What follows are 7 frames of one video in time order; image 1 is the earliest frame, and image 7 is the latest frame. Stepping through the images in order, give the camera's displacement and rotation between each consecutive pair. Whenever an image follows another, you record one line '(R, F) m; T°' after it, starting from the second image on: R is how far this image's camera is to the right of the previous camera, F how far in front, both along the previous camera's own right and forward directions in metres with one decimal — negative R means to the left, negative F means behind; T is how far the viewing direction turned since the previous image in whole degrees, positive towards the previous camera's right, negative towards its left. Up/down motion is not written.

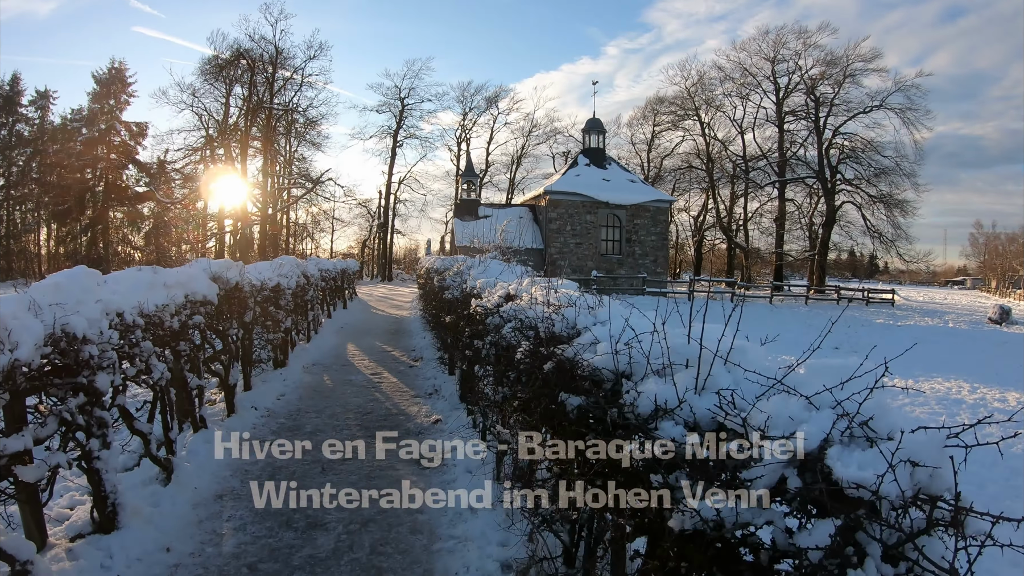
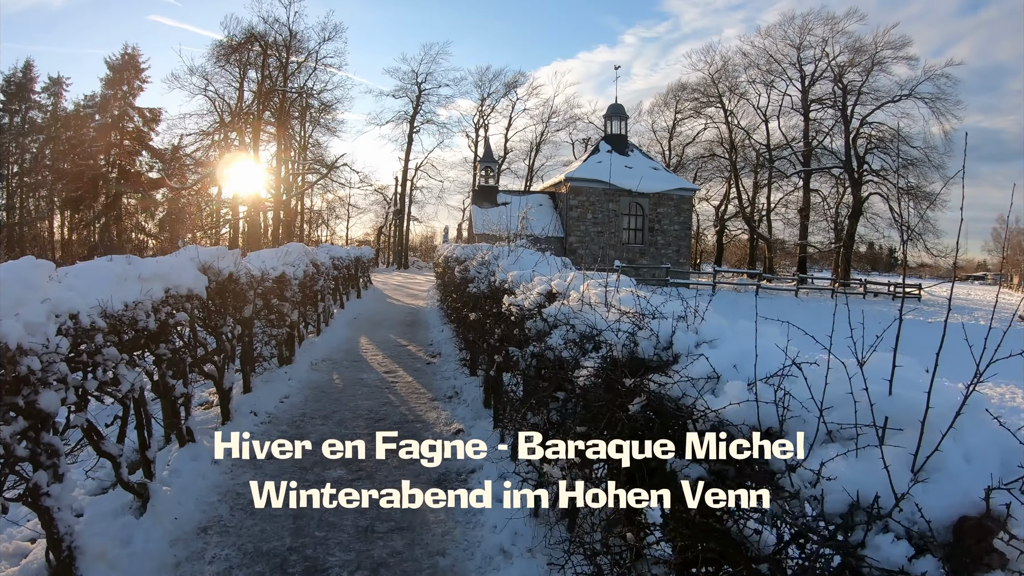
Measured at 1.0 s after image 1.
(-0.2, +0.9) m; -1°
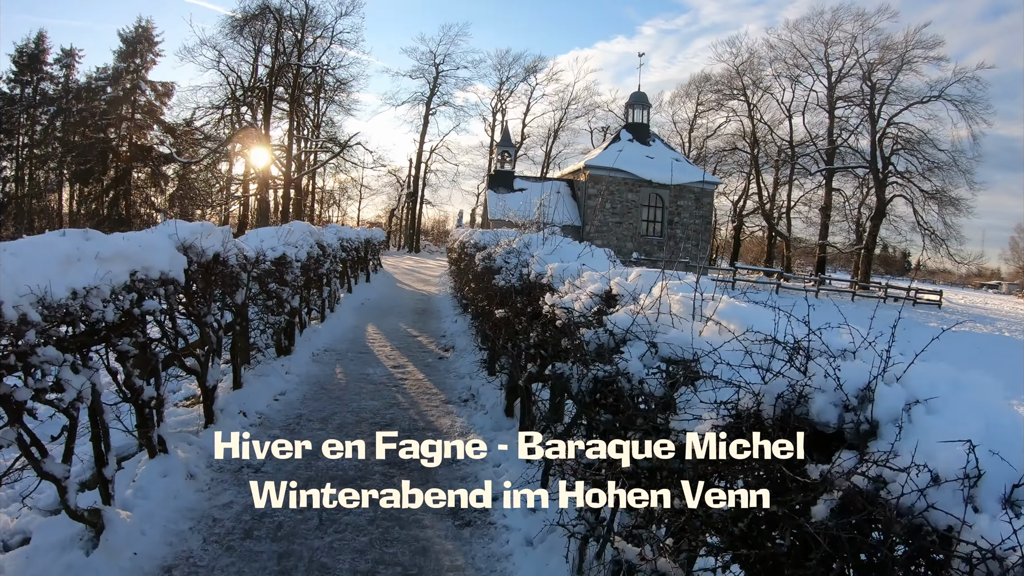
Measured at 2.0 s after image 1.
(-0.2, +0.9) m; -1°
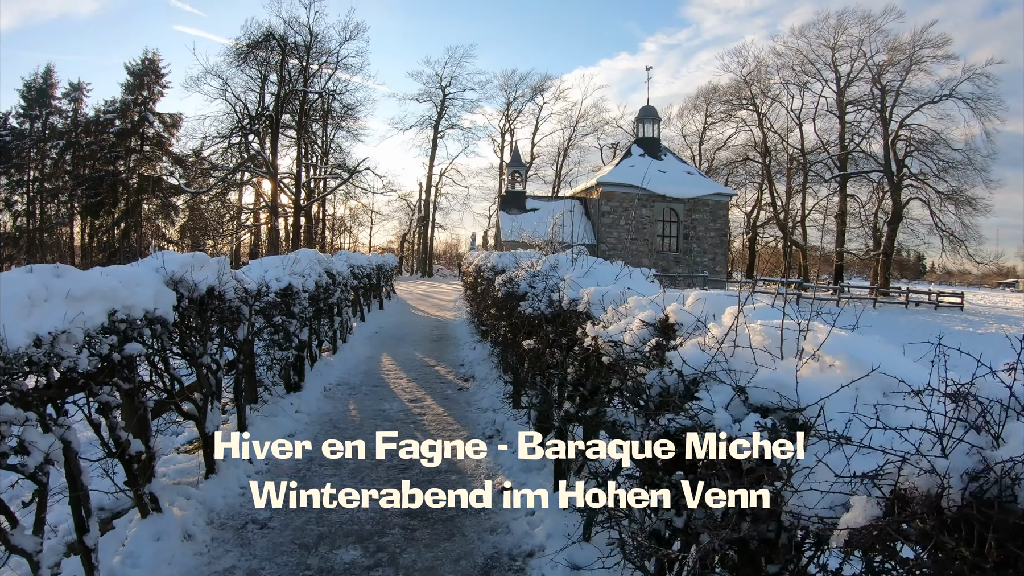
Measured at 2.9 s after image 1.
(-0.1, +0.5) m; -1°
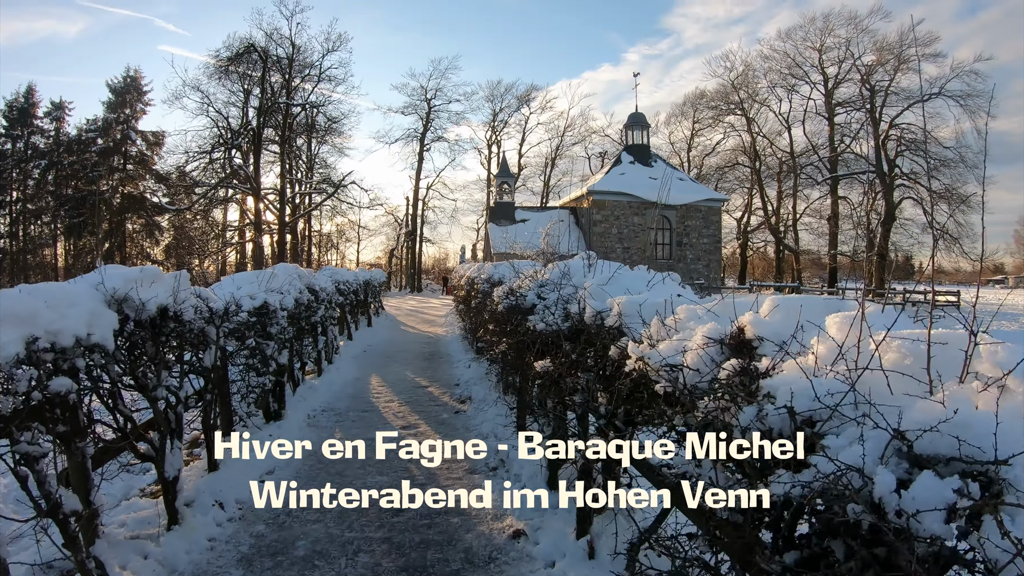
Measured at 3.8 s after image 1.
(-0.1, +0.7) m; +1°
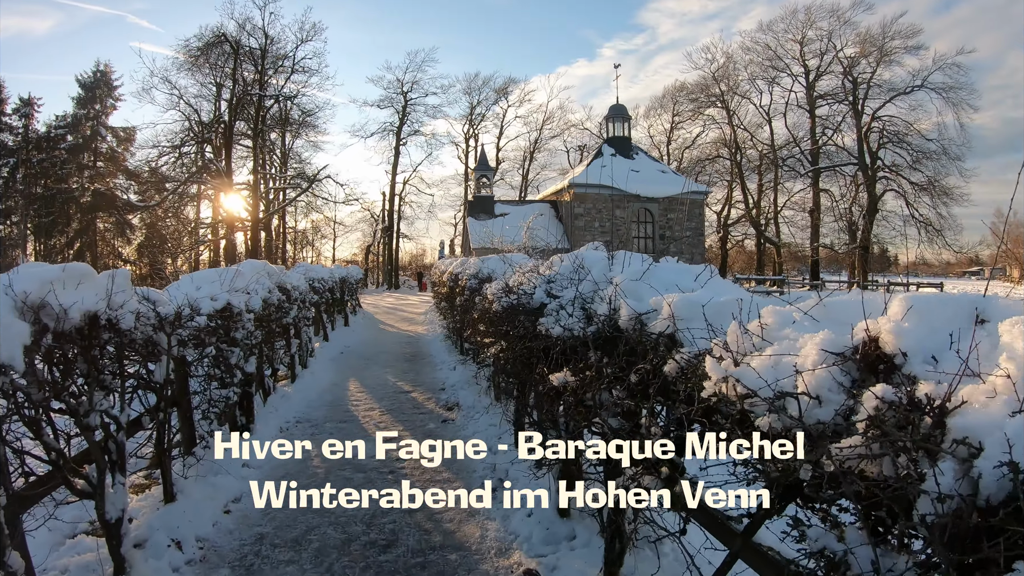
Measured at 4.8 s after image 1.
(-0.2, +0.7) m; +2°
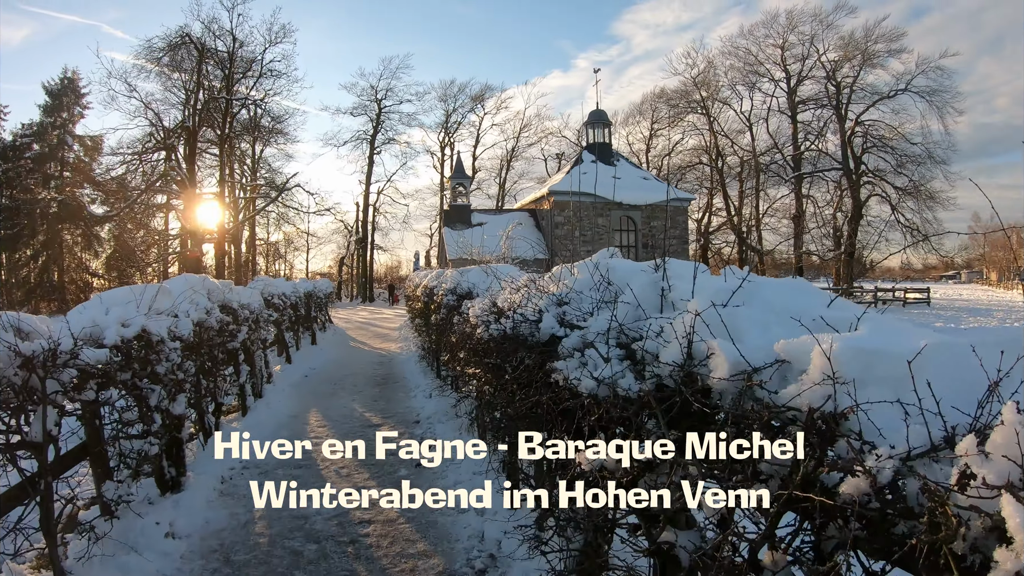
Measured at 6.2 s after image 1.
(-0.1, +1.1) m; +2°
